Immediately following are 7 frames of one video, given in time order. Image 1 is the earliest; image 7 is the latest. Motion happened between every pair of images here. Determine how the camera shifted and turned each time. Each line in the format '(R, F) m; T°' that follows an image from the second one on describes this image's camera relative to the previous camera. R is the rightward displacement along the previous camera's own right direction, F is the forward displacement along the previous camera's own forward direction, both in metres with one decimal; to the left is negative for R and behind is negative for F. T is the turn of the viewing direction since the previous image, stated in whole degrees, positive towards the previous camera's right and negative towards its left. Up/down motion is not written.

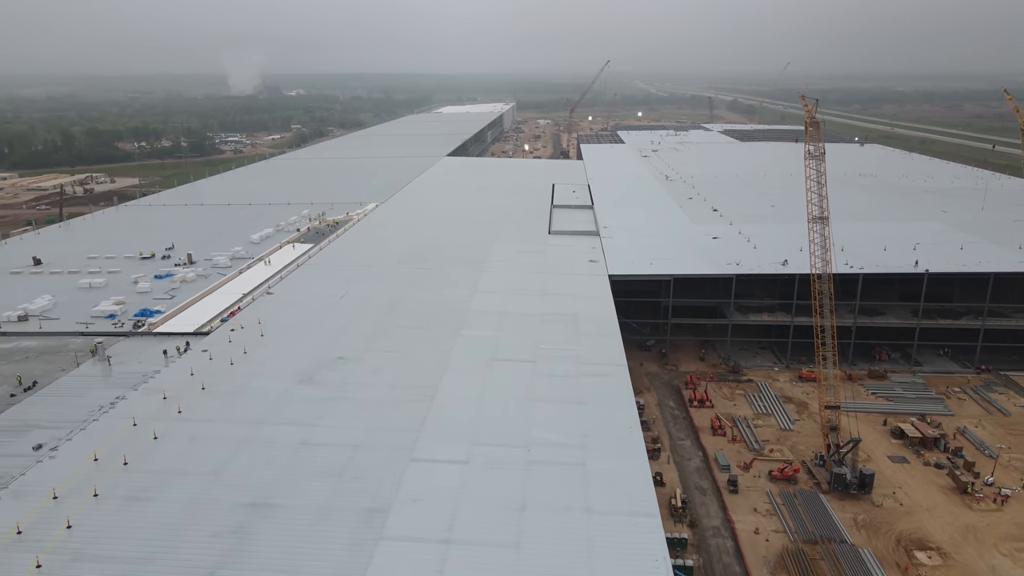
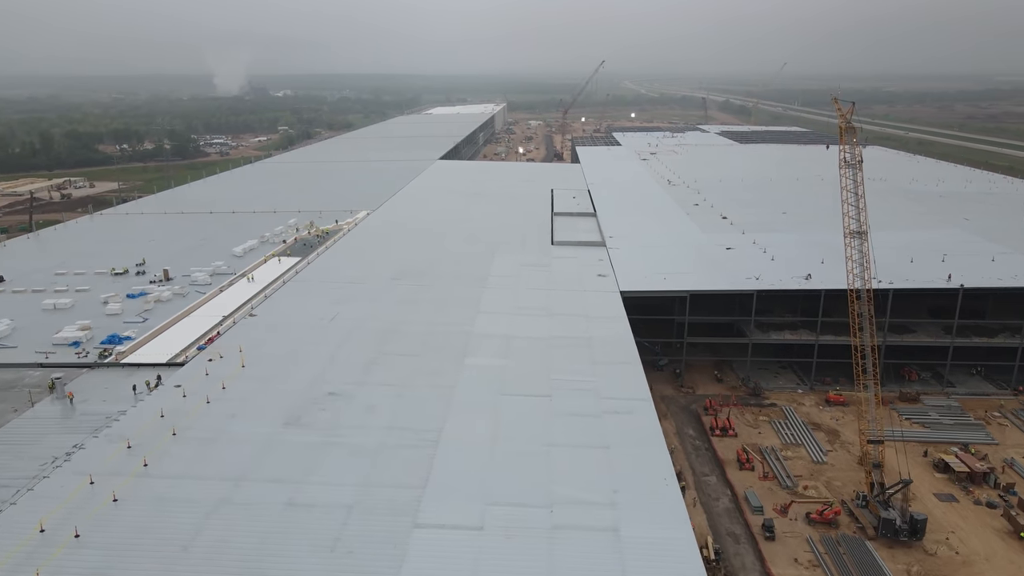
(-0.2, +0.9) m; +1°
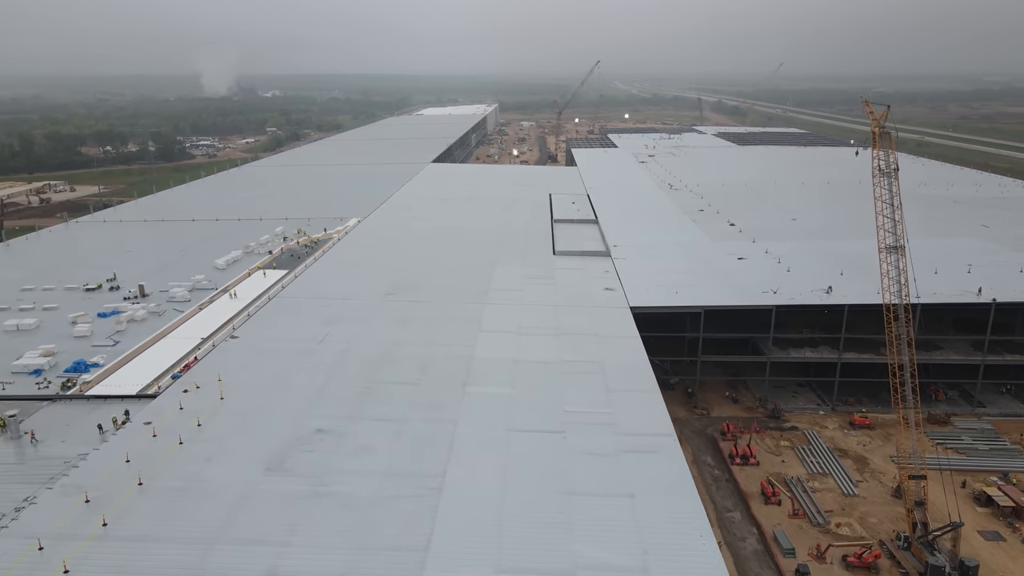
(-0.2, +0.7) m; +1°
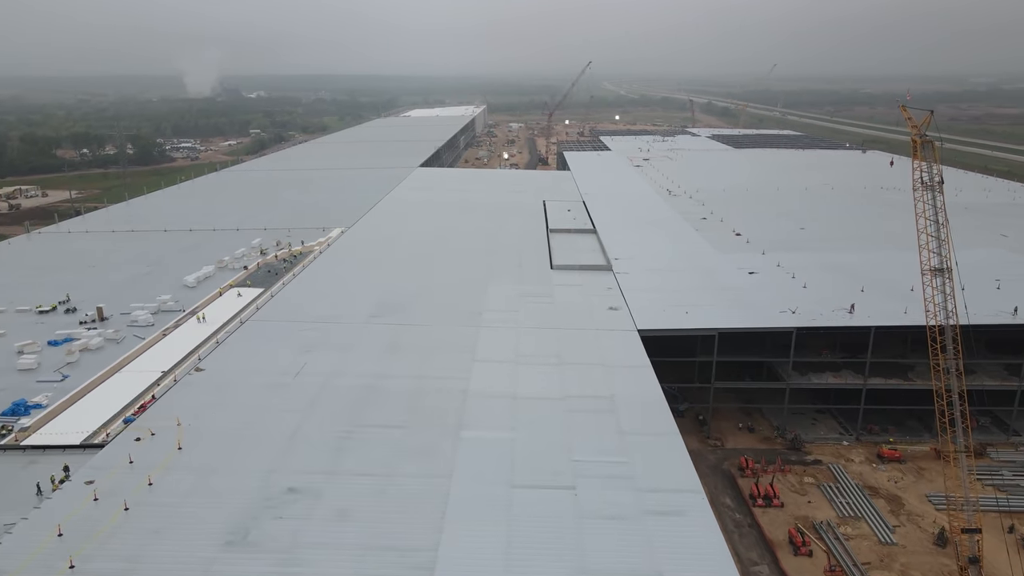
(-0.1, +0.9) m; +1°
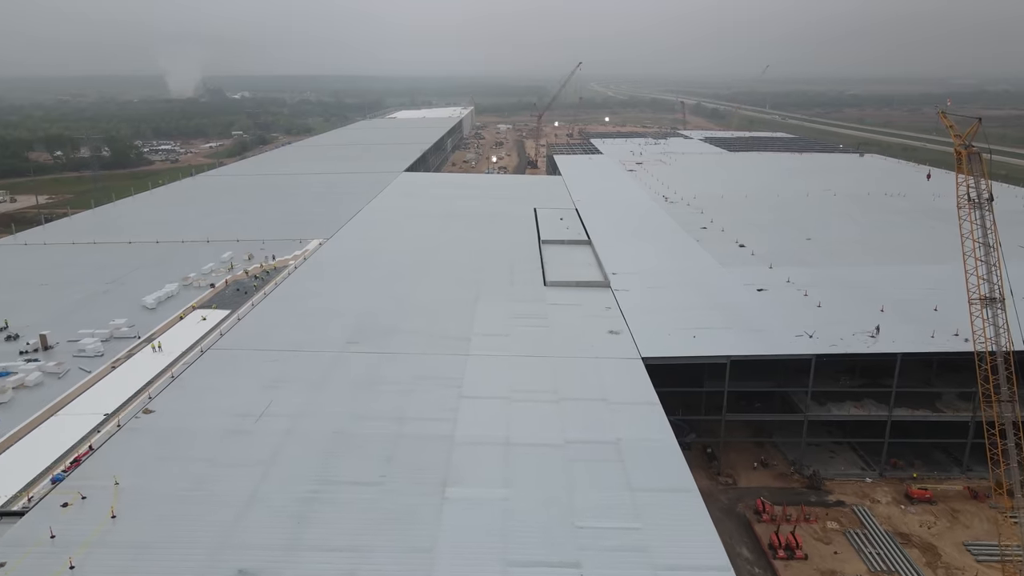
(0.0, +0.9) m; +1°
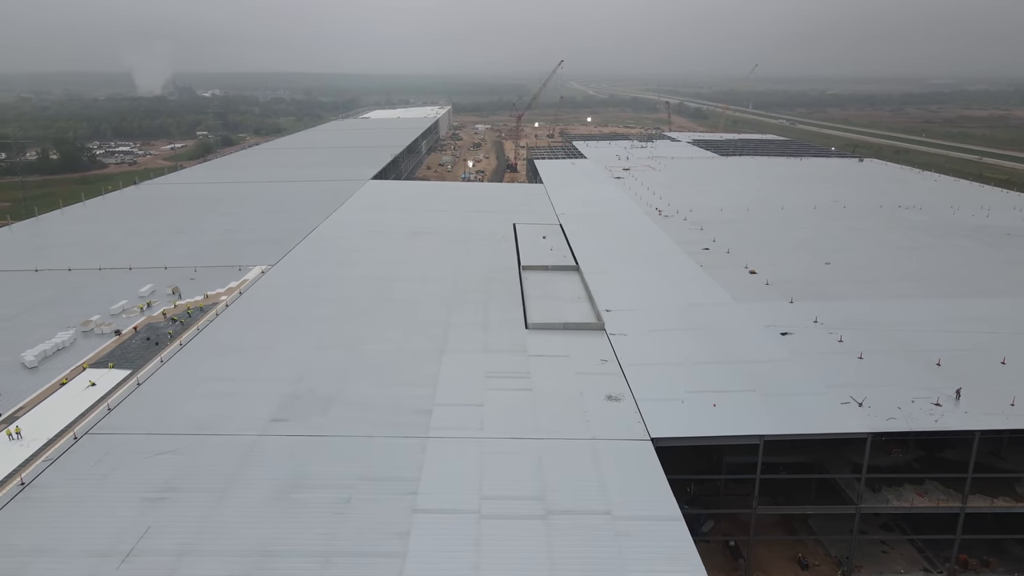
(+0.1, +1.9) m; +2°
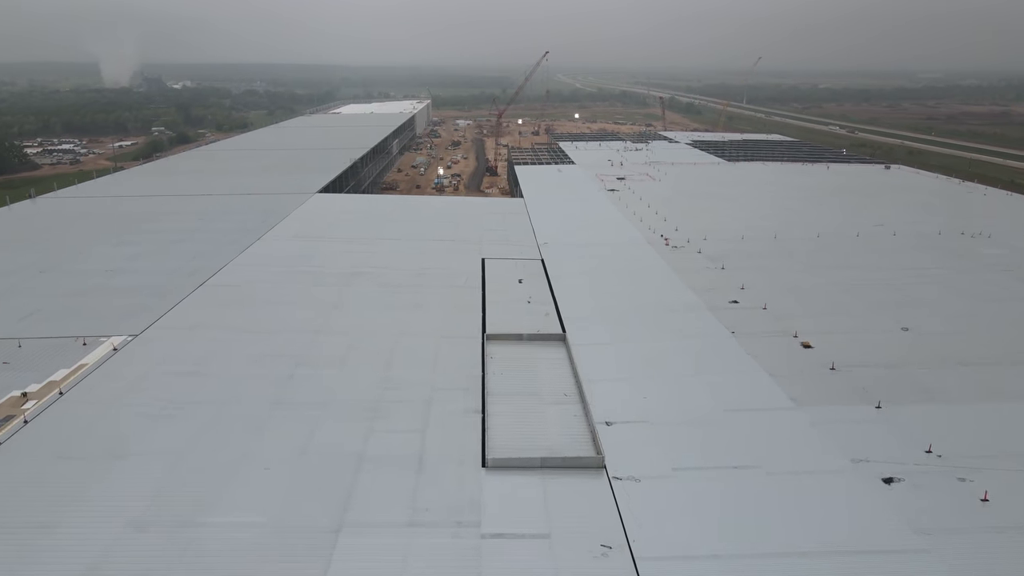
(+0.3, +3.3) m; +1°
